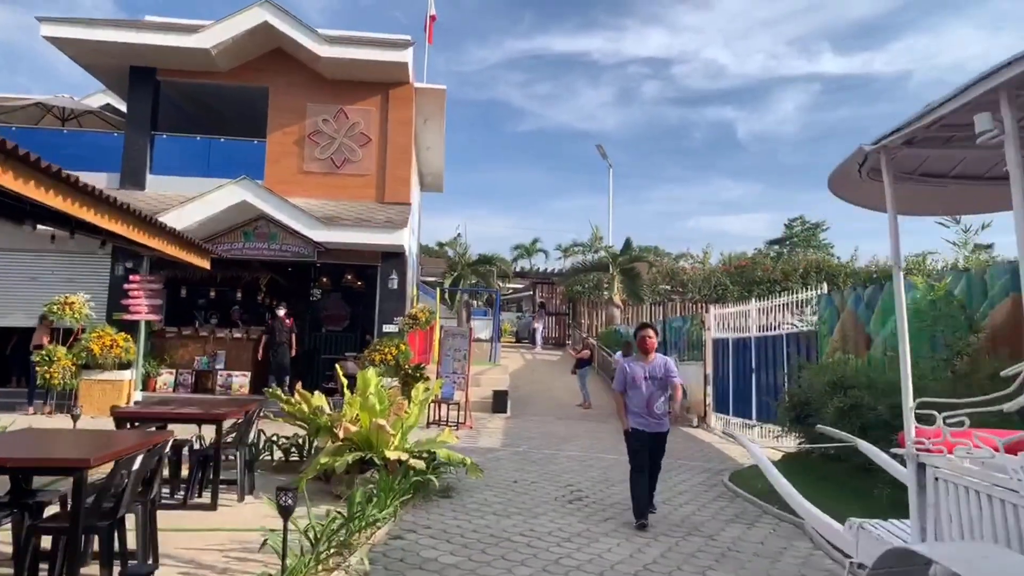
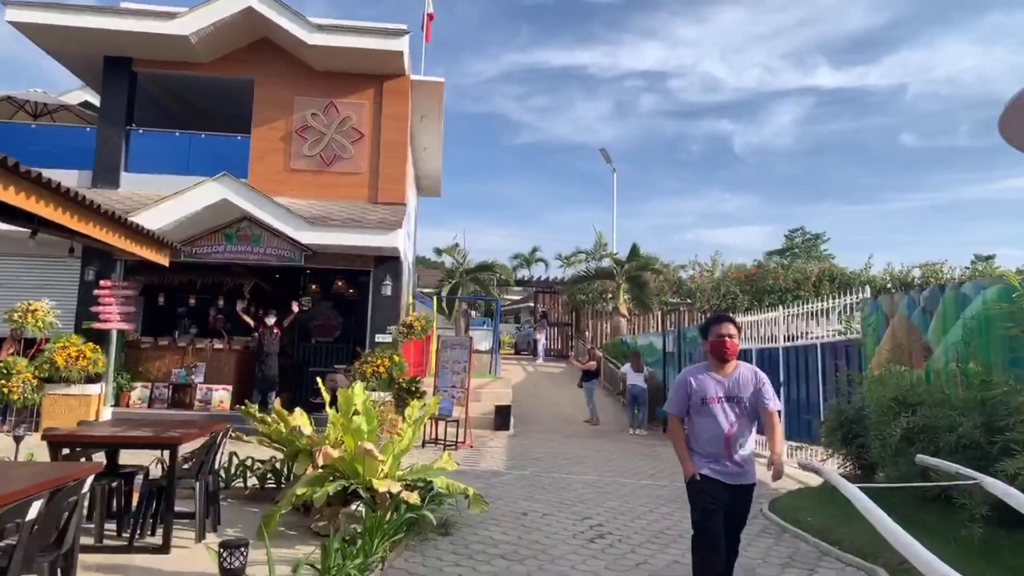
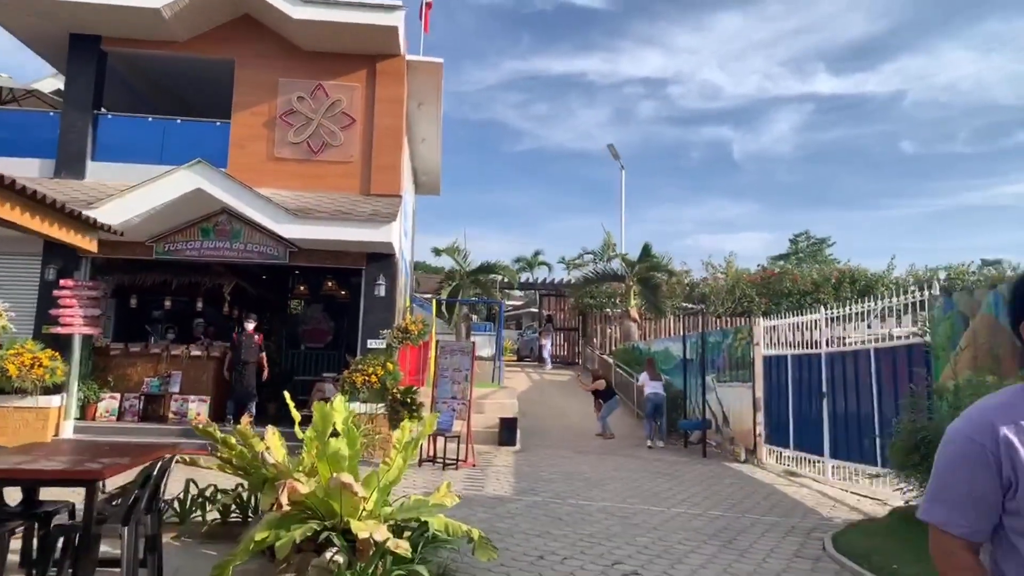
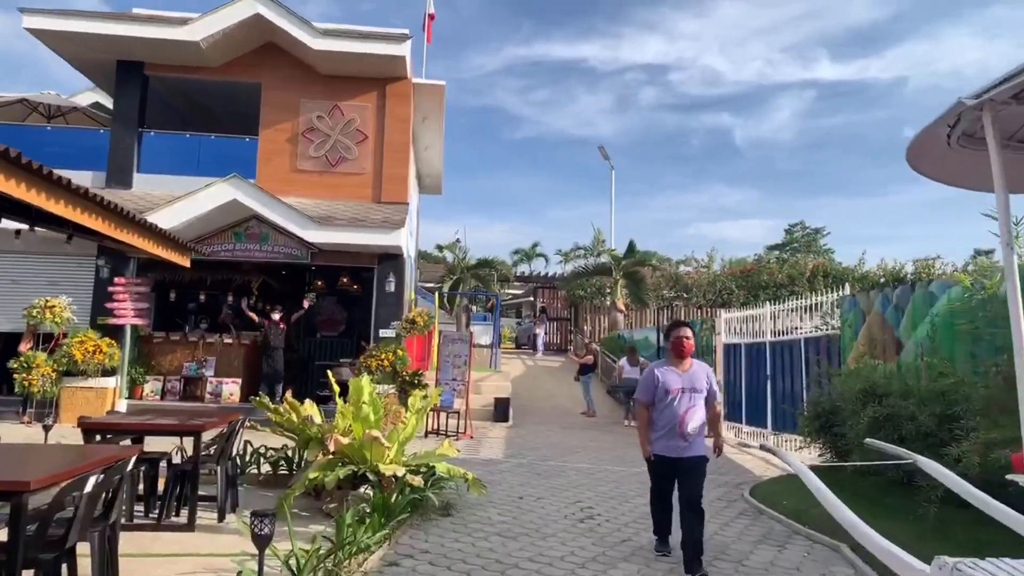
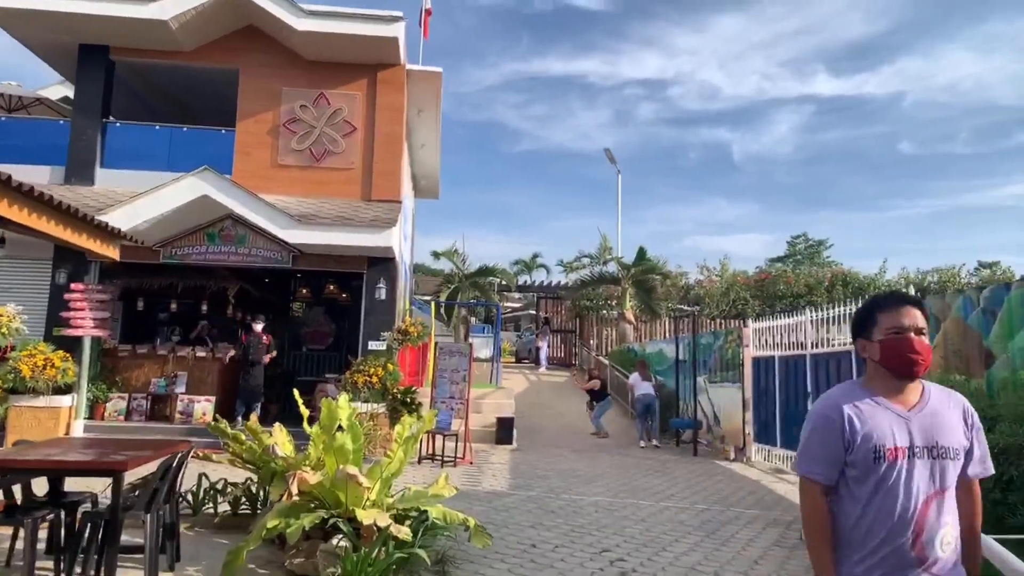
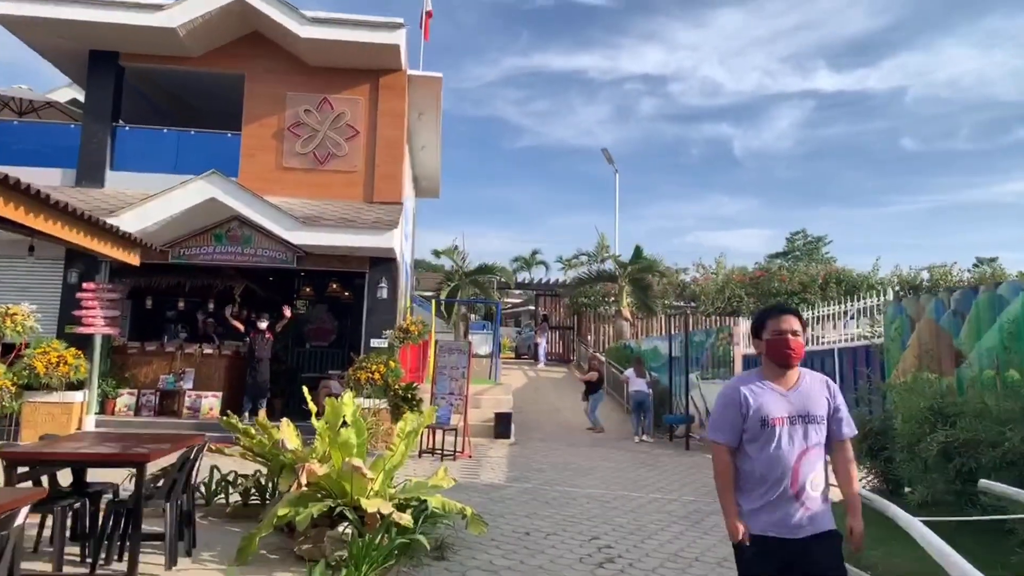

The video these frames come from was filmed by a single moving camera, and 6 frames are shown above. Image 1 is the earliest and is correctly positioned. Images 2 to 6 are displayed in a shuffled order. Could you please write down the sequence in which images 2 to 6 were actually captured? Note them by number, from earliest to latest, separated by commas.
4, 2, 6, 5, 3
